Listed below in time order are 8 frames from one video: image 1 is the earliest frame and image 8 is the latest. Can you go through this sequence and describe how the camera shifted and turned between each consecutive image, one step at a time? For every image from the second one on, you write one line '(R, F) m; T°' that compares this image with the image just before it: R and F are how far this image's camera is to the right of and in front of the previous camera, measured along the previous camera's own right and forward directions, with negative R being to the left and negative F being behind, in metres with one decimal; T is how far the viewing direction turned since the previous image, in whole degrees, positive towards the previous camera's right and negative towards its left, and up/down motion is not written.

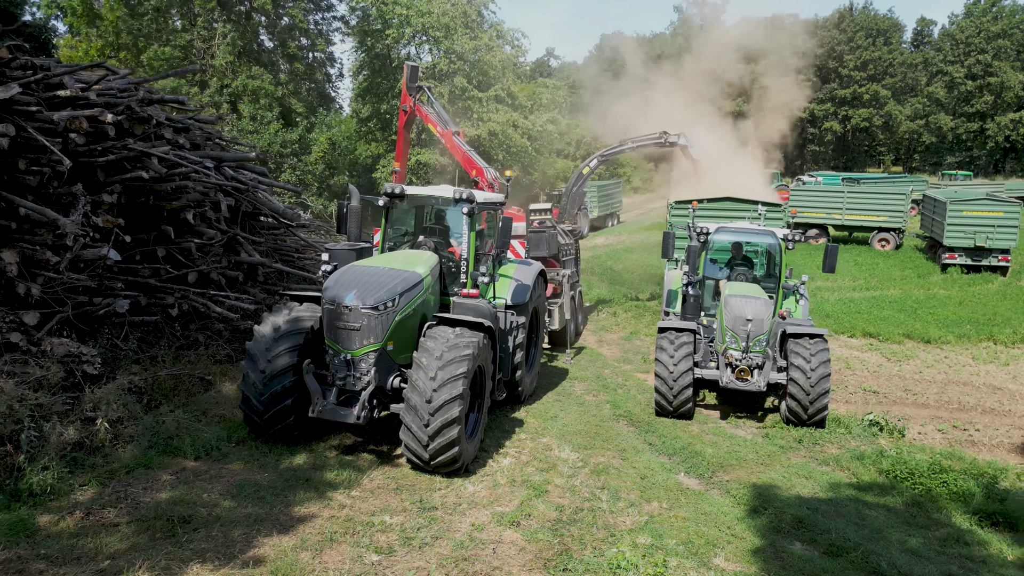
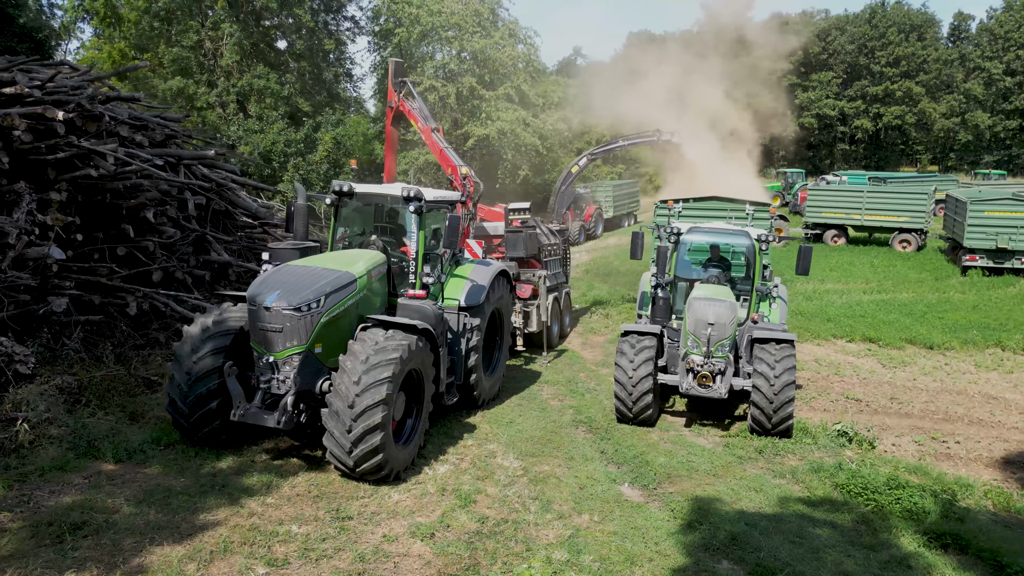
(+0.7, +0.2) m; -3°
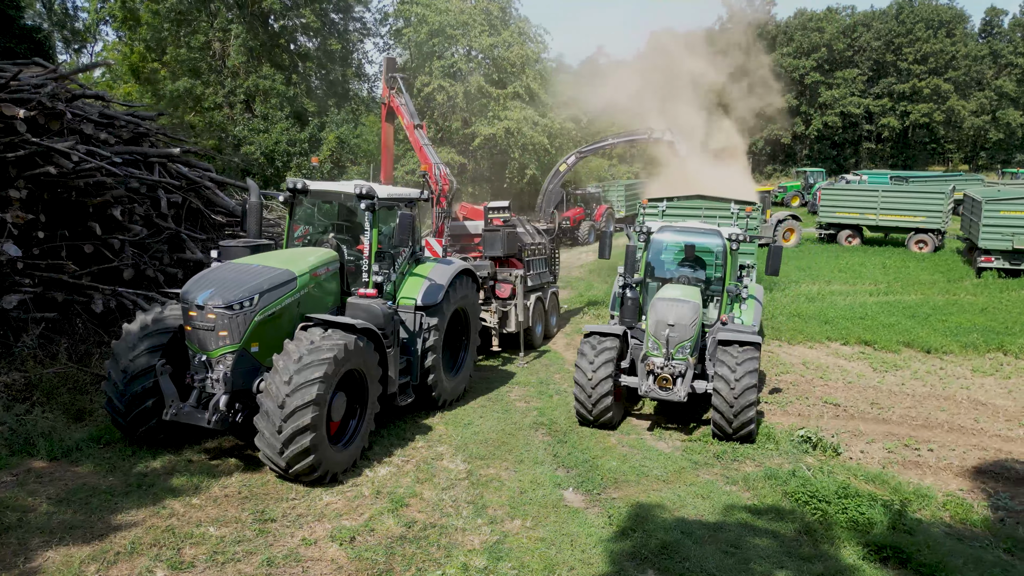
(+0.6, +0.1) m; -2°
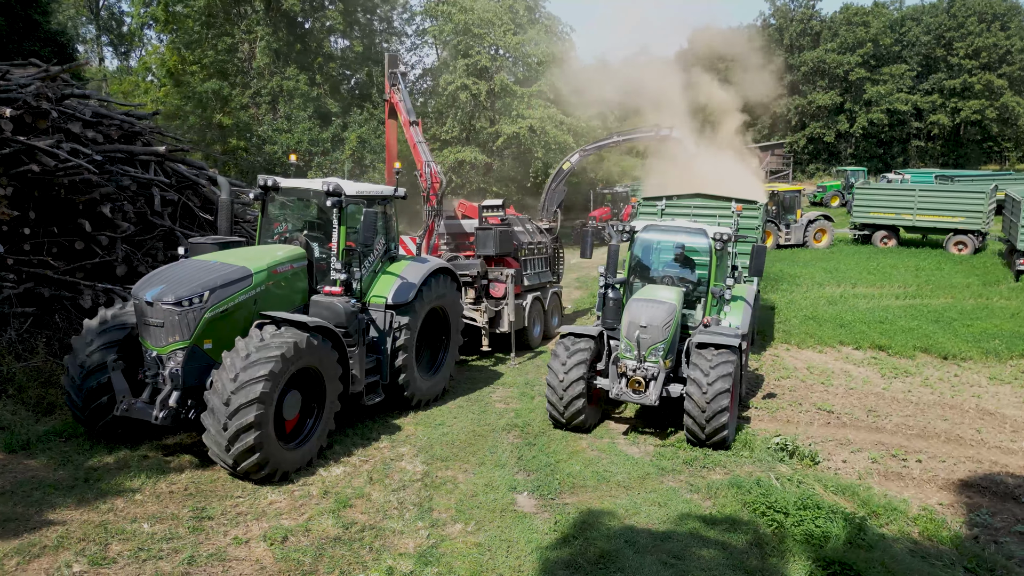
(+0.6, +0.1) m; -3°
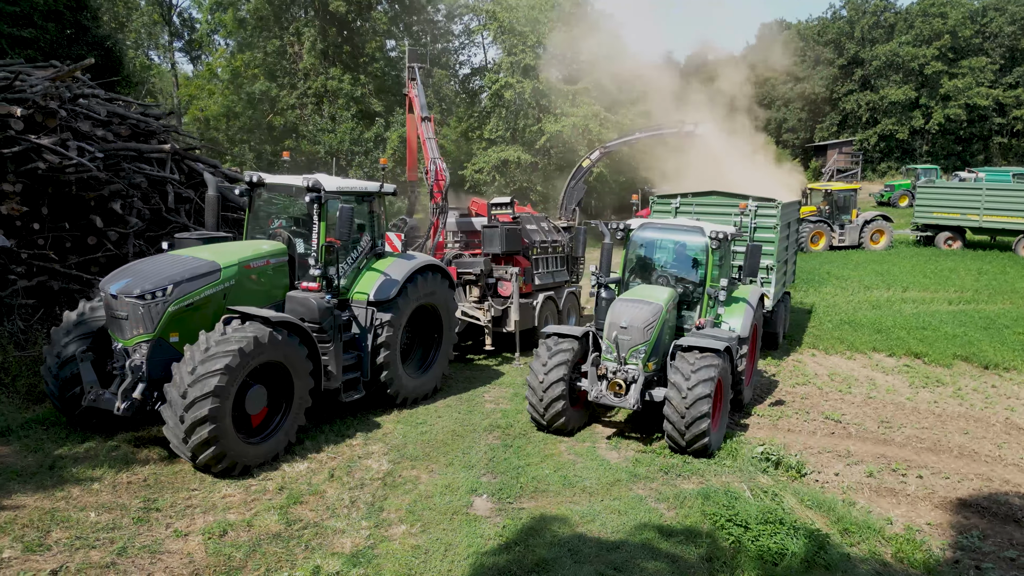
(+0.7, +0.2) m; -5°
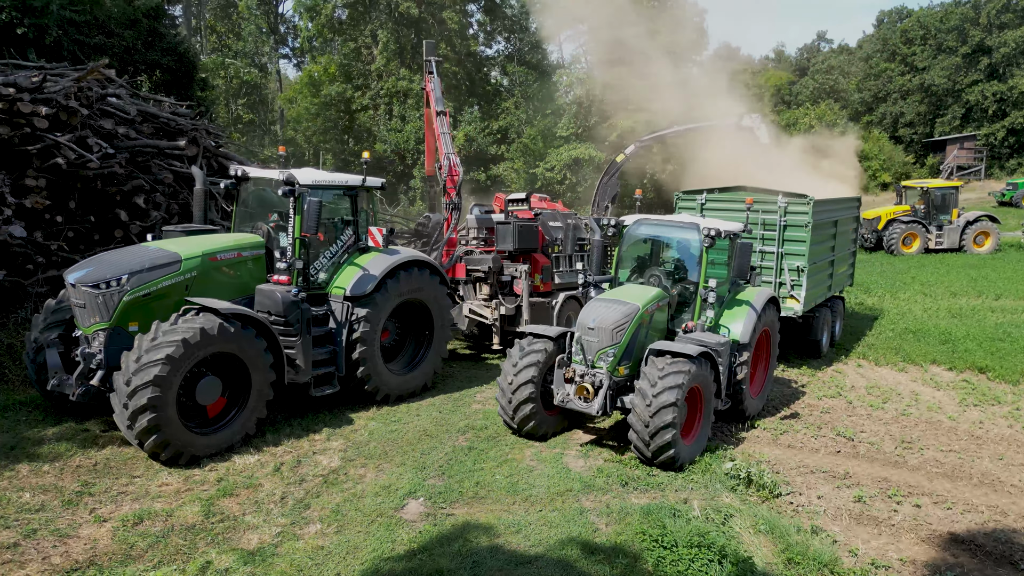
(+1.1, +0.3) m; -8°
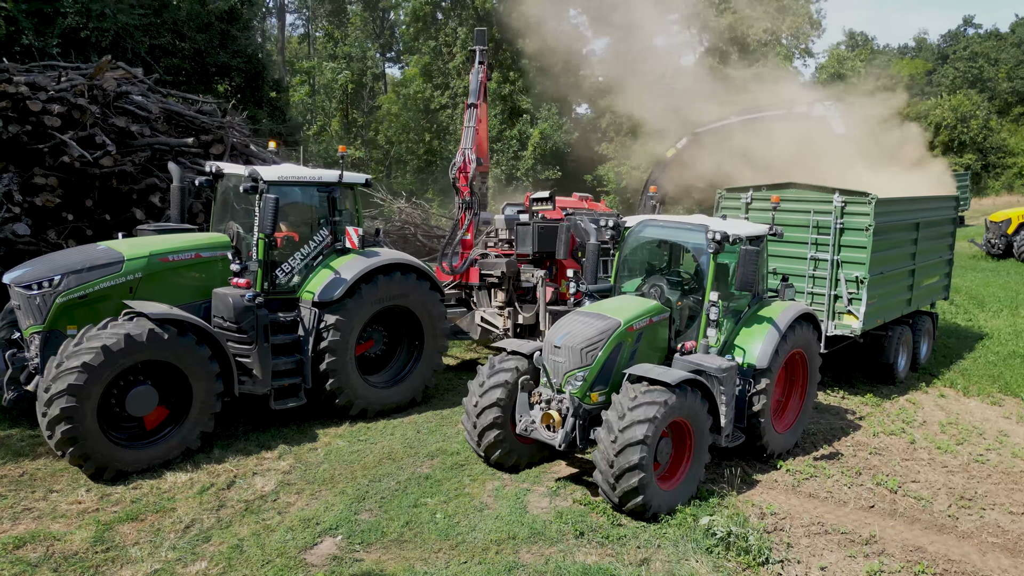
(+1.1, +0.8) m; -9°
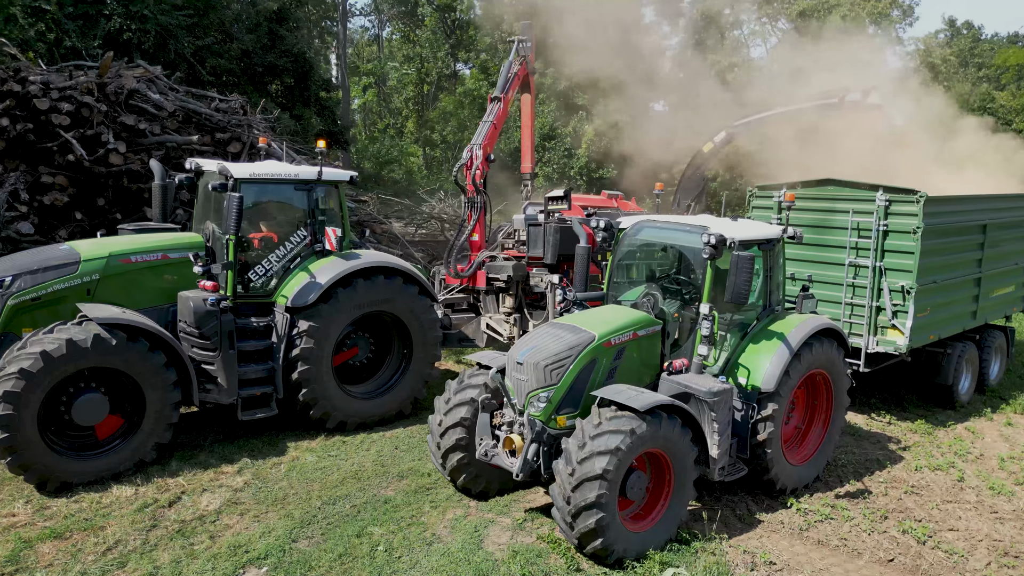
(+0.7, +0.6) m; -6°
